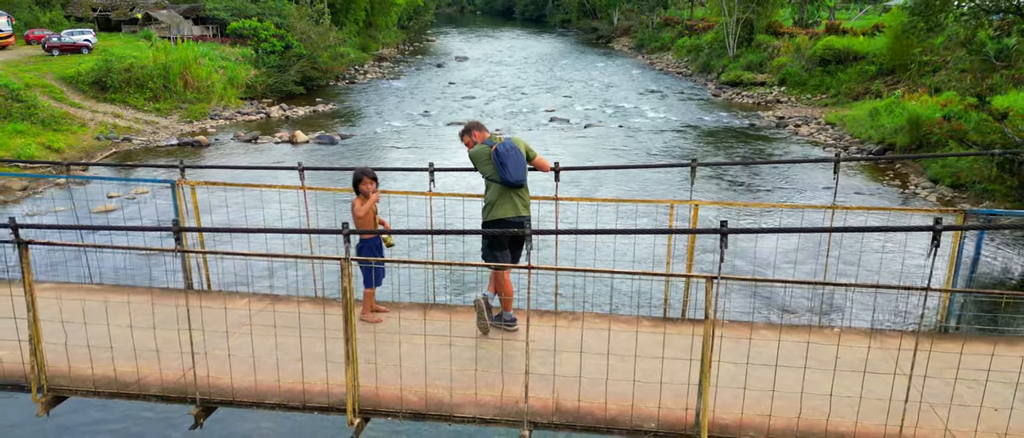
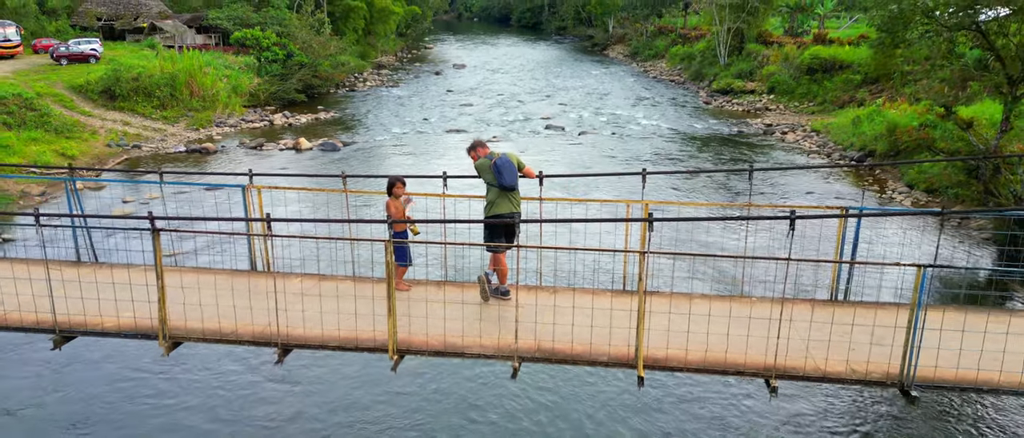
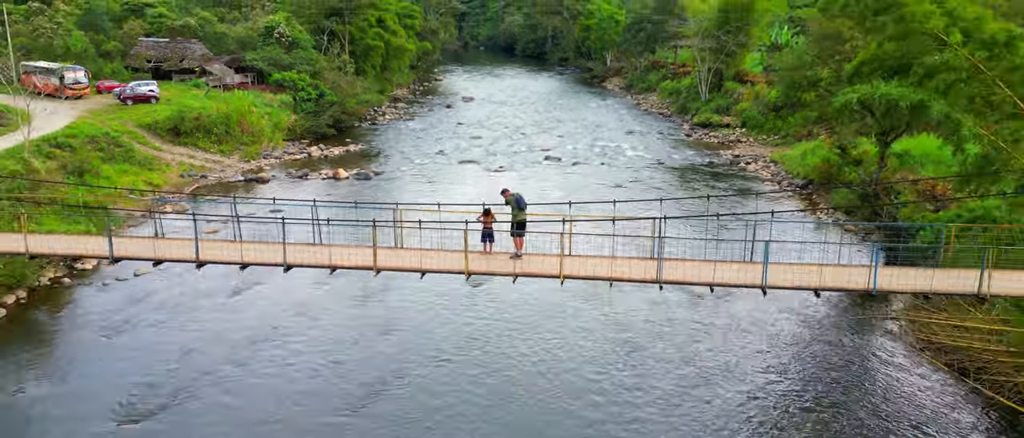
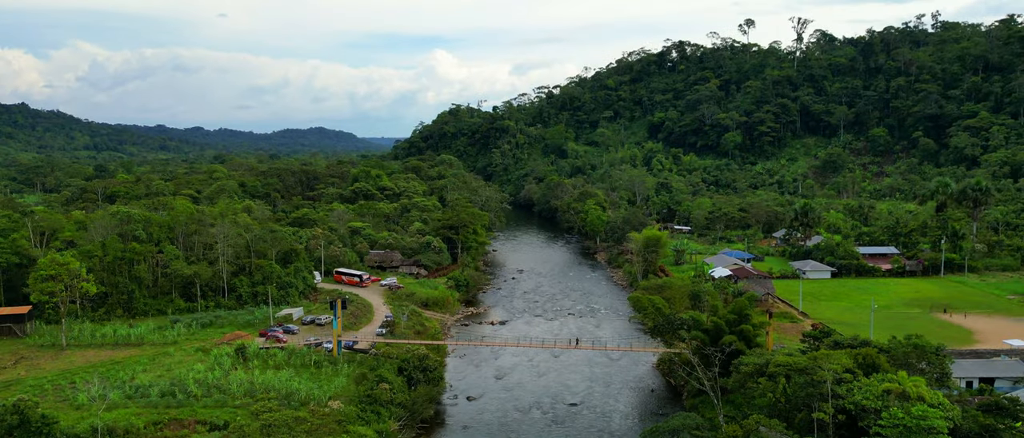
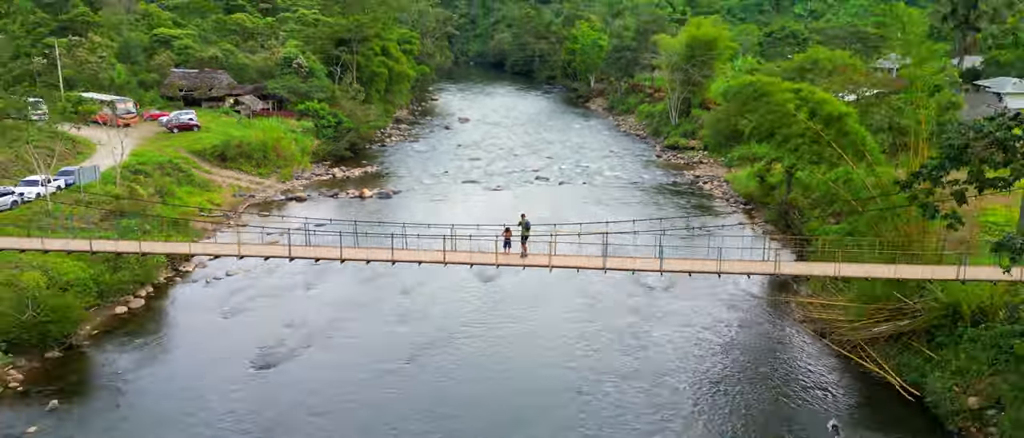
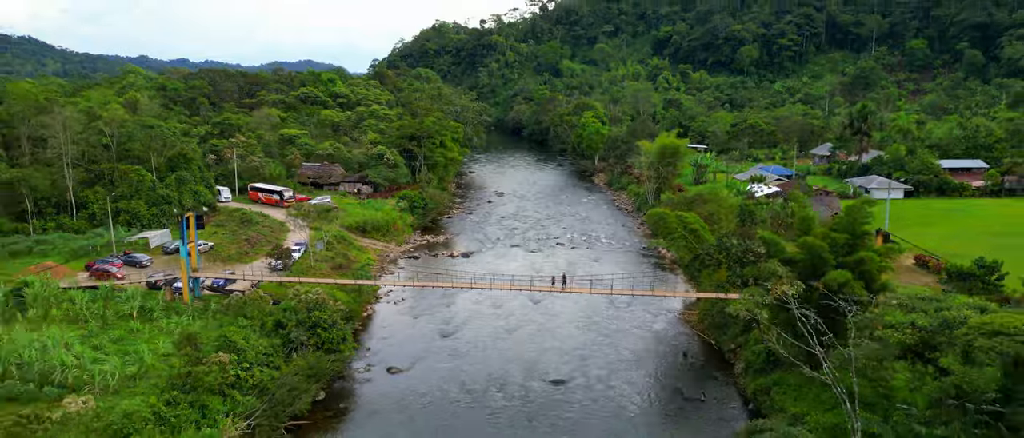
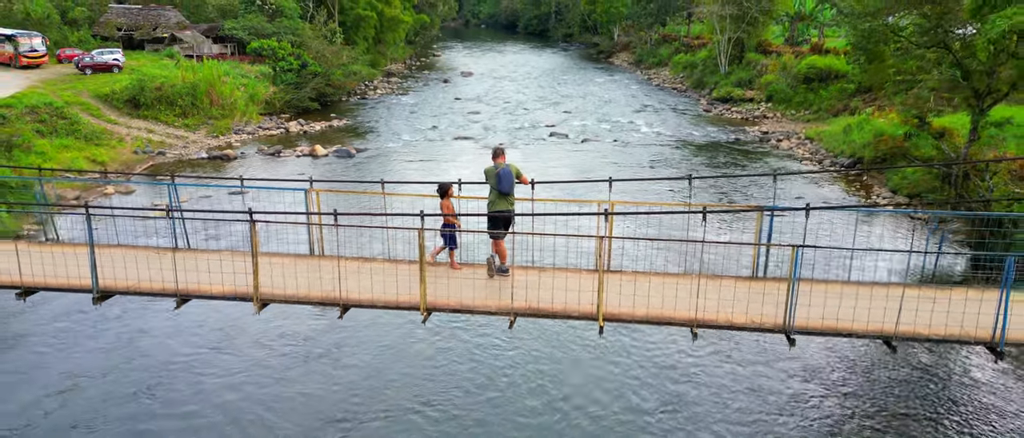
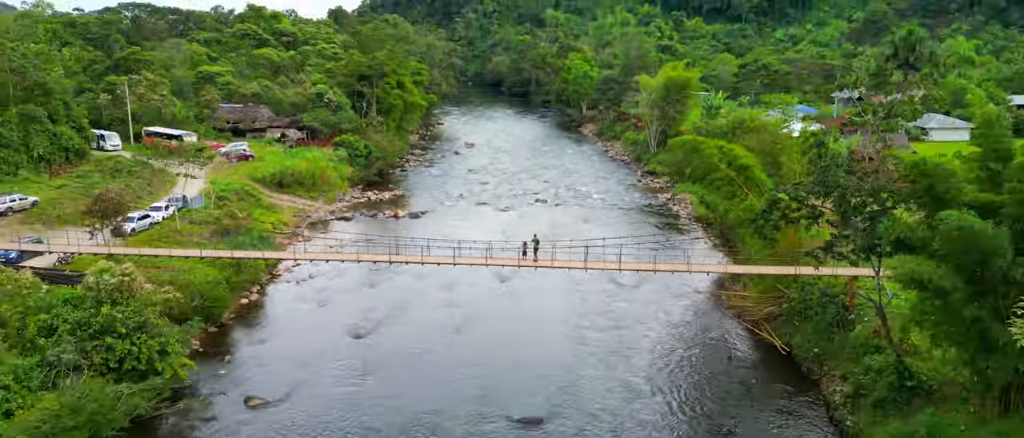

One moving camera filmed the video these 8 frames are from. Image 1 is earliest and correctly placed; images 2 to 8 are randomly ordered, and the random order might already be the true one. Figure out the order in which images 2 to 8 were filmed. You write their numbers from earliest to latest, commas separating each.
2, 7, 3, 5, 8, 6, 4
